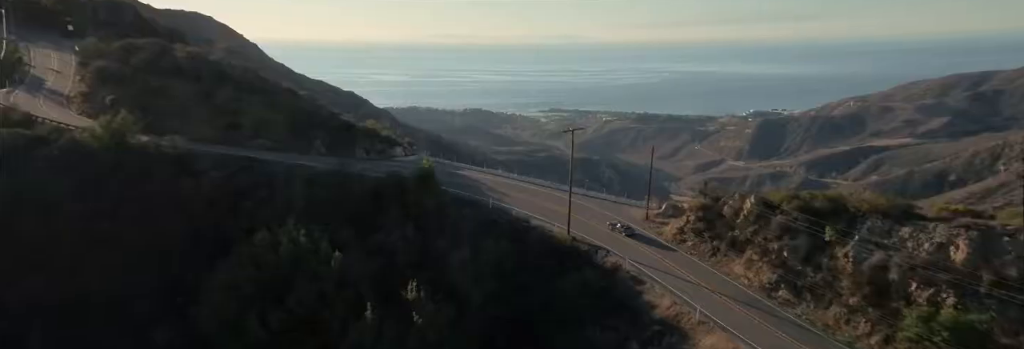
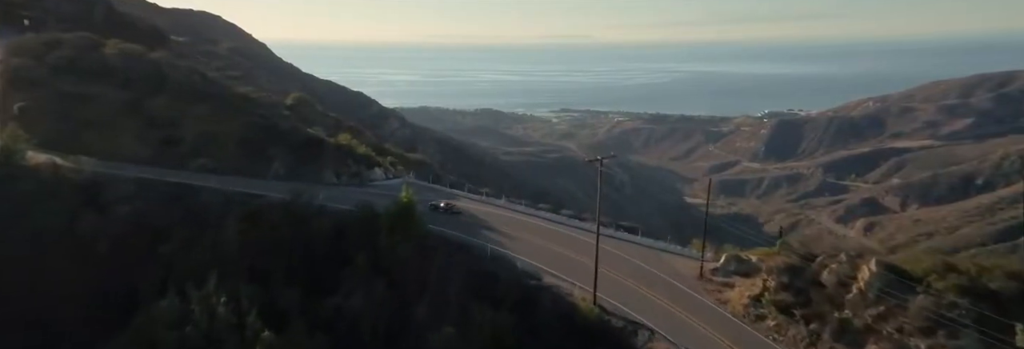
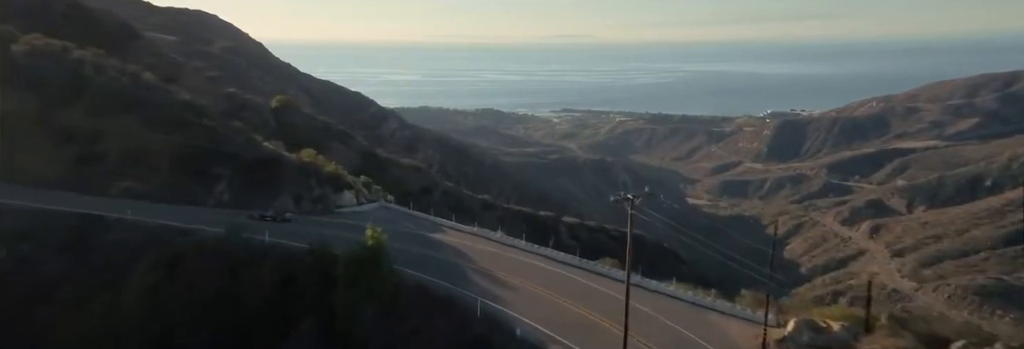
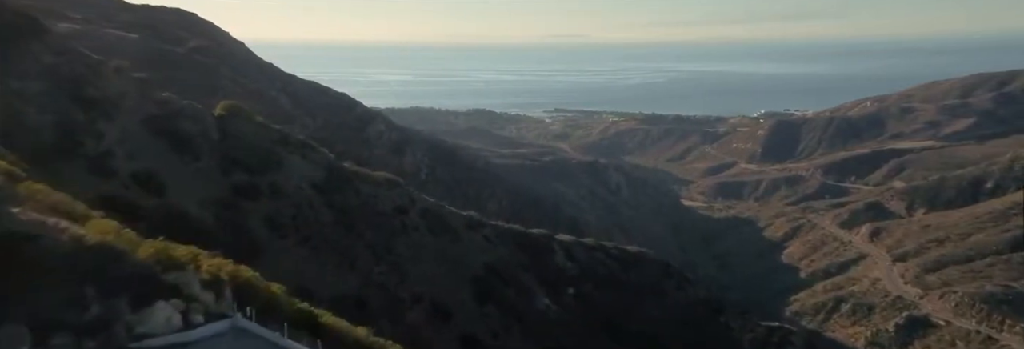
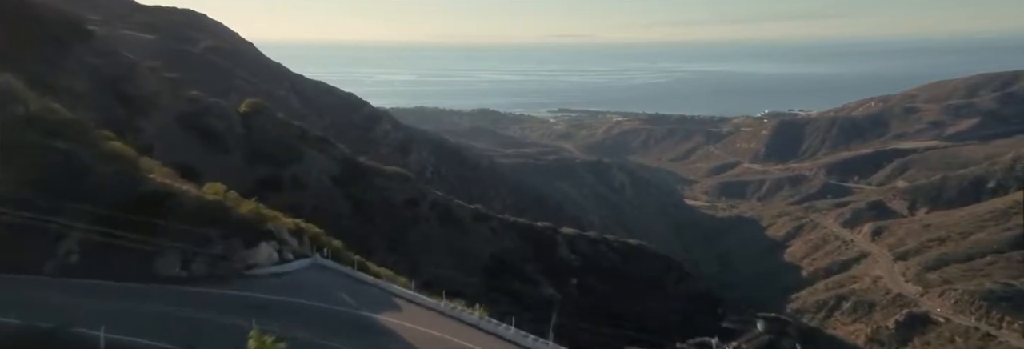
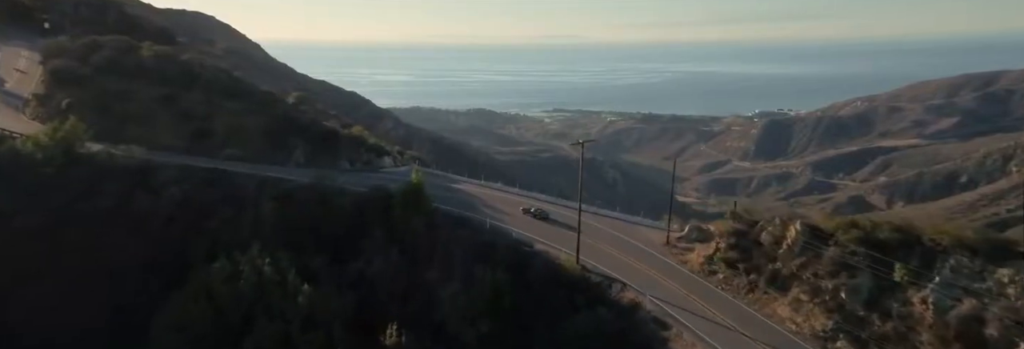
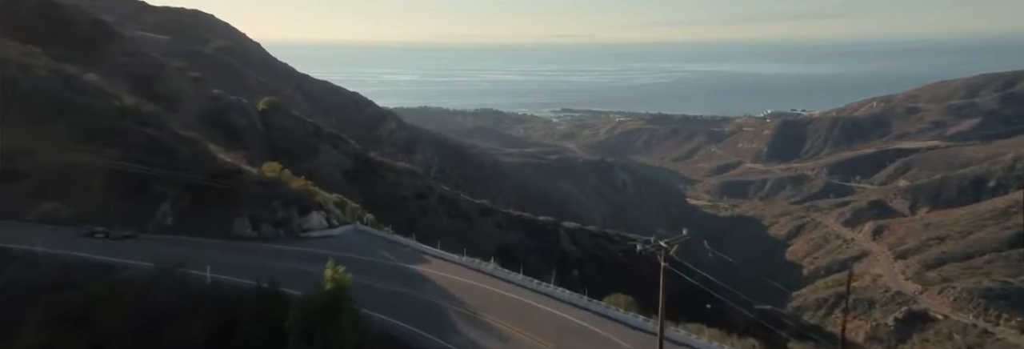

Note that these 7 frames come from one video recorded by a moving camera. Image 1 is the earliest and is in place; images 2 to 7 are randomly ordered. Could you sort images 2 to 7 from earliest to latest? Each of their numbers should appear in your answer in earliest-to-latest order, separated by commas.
6, 2, 3, 7, 5, 4
